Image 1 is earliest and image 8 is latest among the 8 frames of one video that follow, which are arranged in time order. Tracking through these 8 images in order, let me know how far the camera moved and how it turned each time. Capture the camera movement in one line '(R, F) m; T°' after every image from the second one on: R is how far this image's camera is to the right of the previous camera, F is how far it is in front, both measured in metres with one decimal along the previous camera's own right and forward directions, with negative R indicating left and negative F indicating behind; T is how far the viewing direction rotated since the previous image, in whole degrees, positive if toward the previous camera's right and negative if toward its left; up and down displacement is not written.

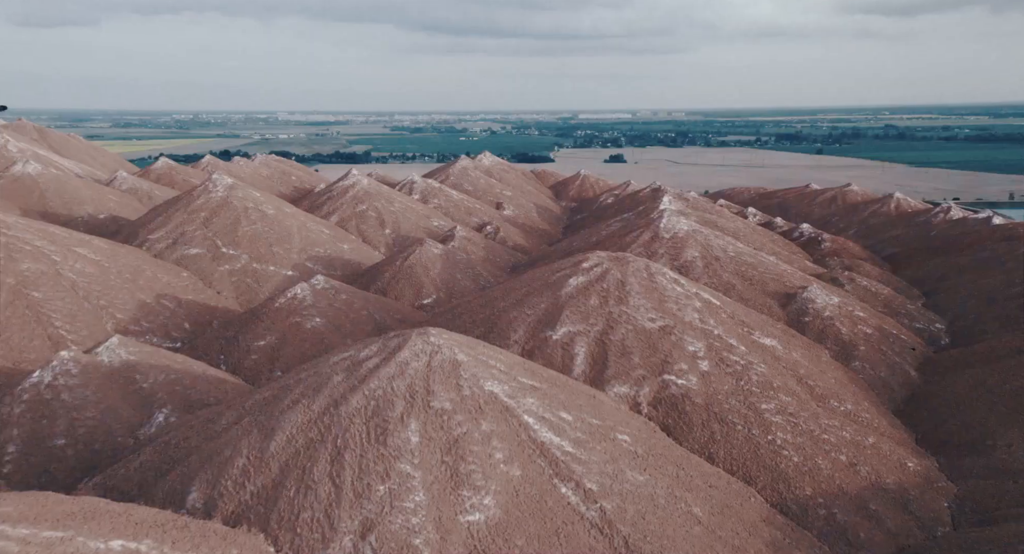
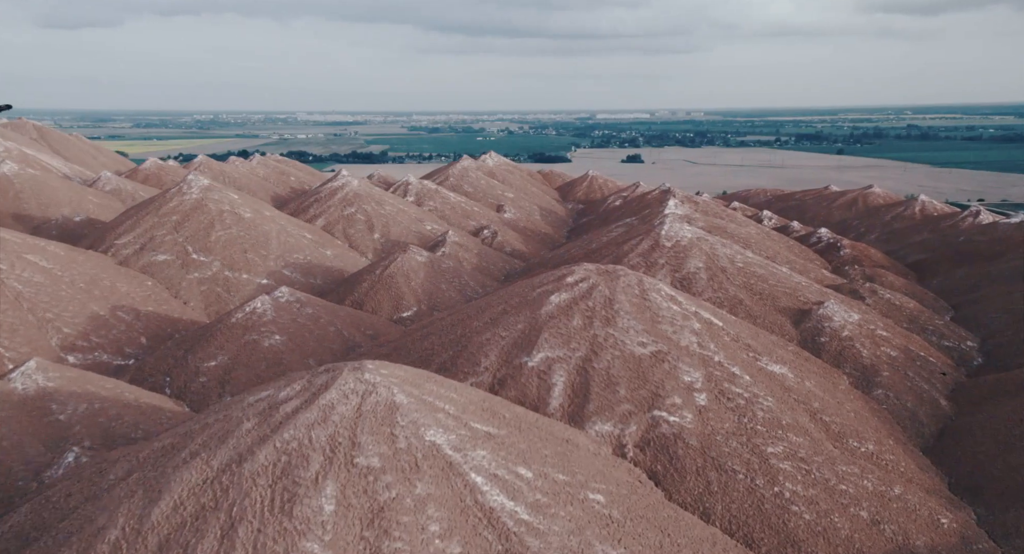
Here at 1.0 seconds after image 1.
(+2.0, +4.6) m; -1°
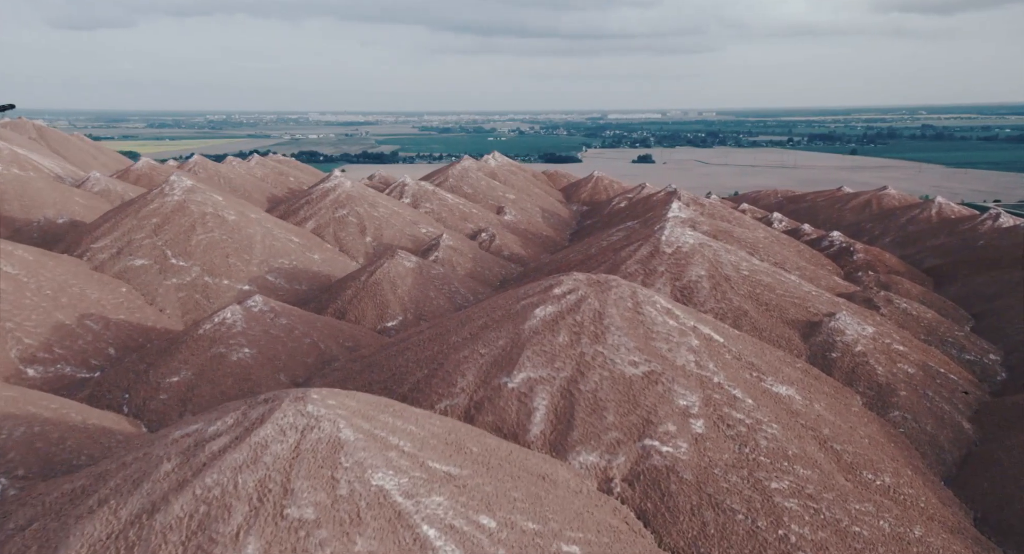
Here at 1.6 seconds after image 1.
(+1.3, +2.9) m; -1°
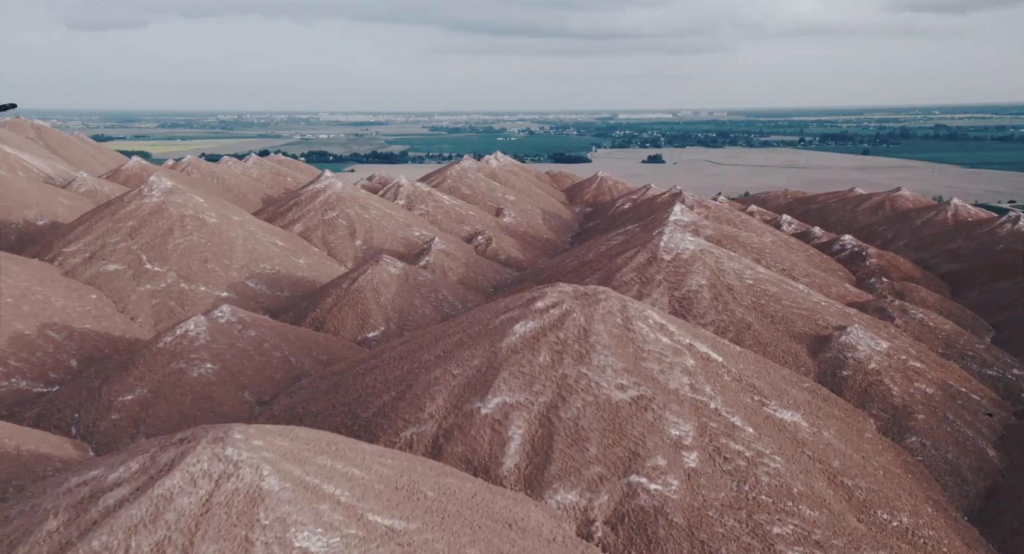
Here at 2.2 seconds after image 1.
(+1.3, +2.9) m; -1°
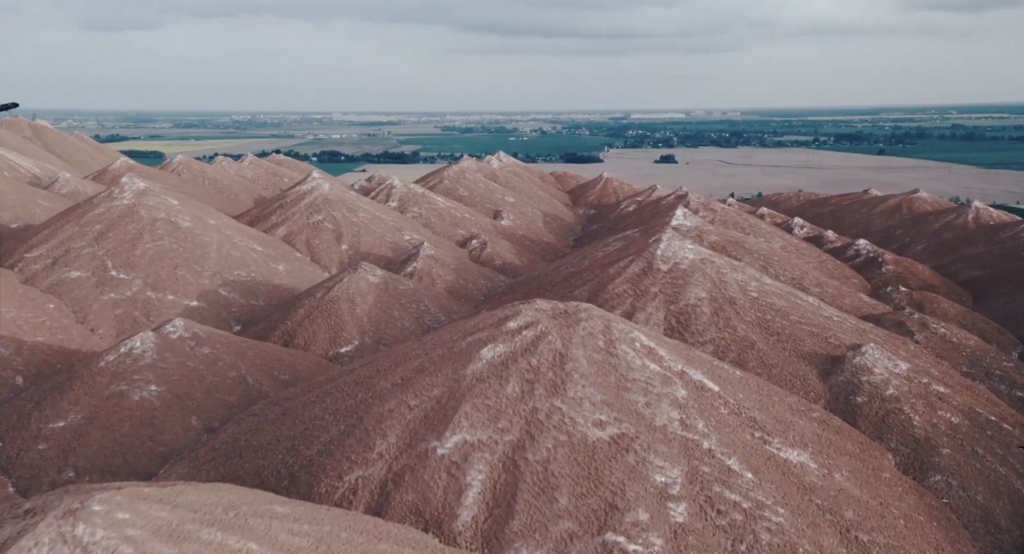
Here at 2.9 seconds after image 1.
(+1.6, +3.6) m; -1°
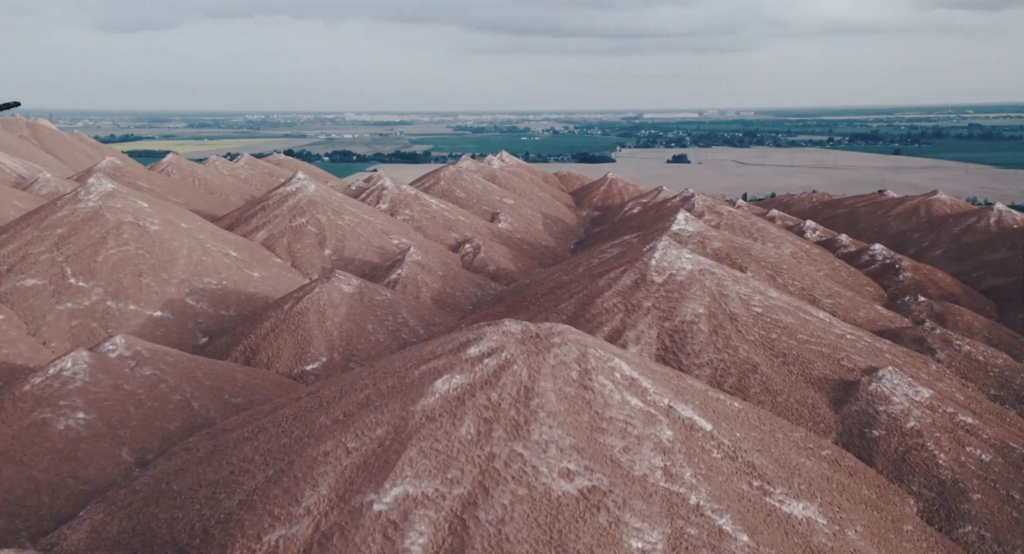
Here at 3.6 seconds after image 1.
(+1.6, +3.6) m; -1°
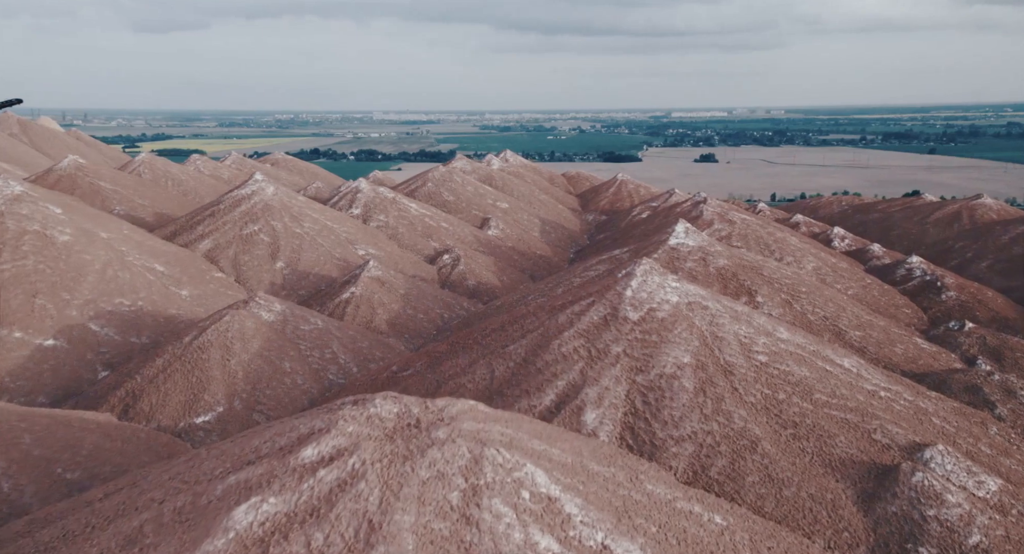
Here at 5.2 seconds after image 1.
(+3.6, +8.1) m; -2°
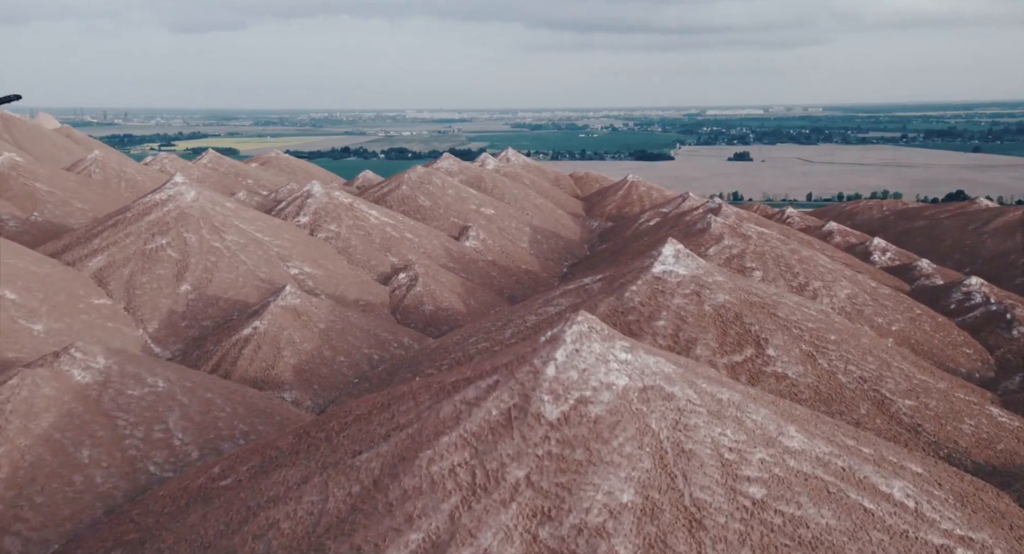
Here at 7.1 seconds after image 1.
(+4.6, +10.7) m; -2°
